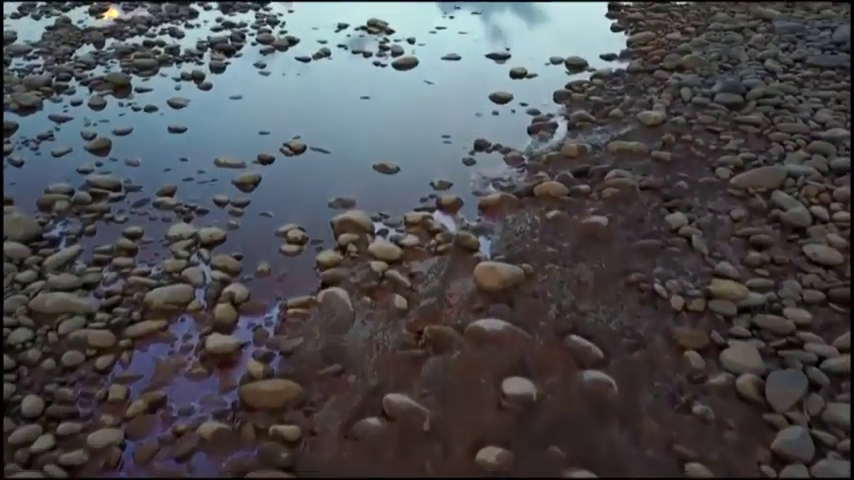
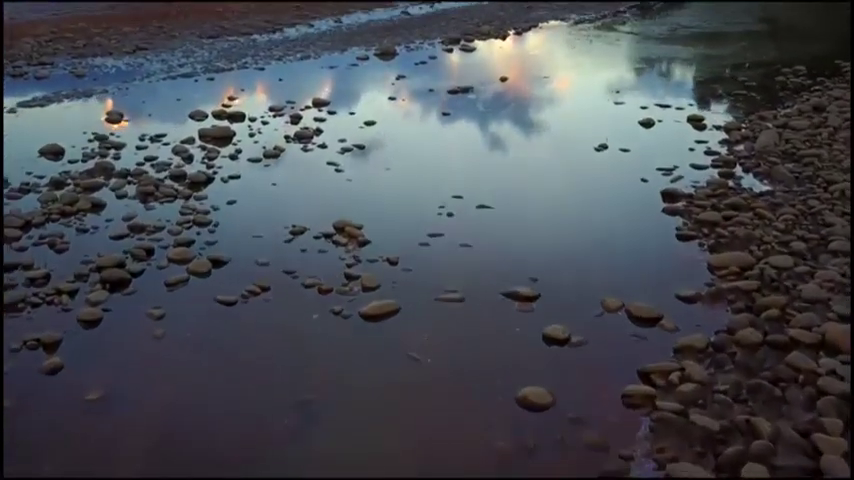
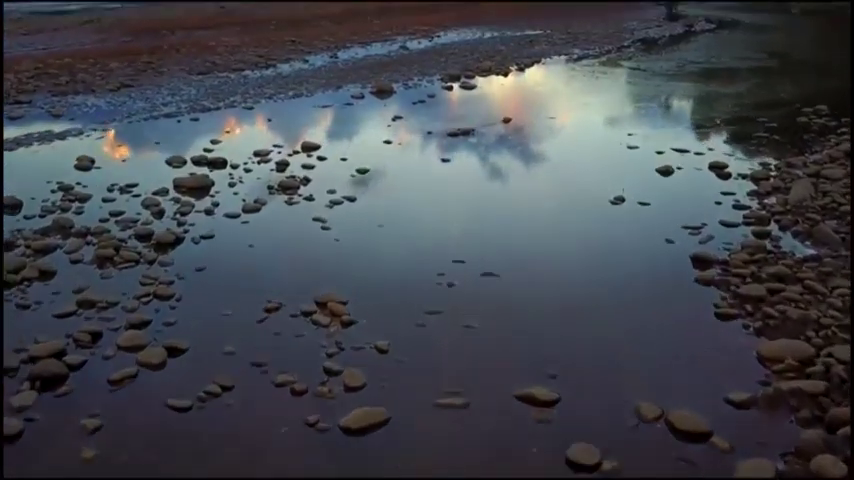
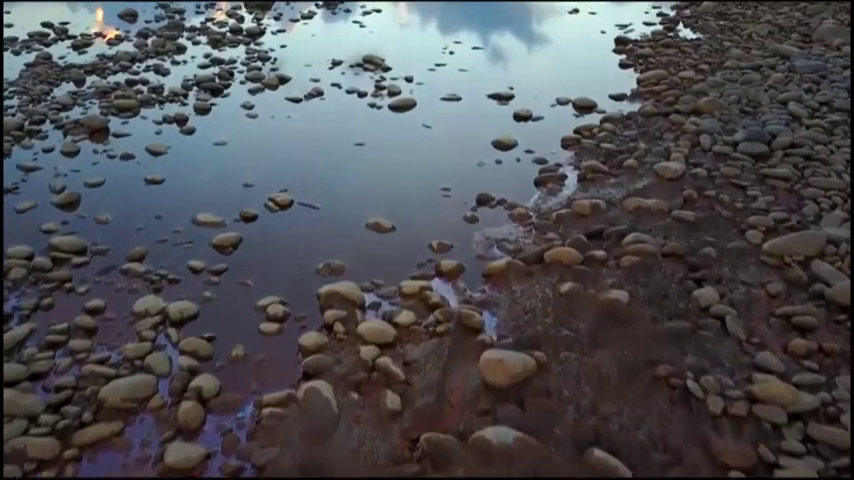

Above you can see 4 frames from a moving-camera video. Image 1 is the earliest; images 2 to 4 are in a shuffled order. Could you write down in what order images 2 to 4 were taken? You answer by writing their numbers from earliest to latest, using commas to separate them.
4, 2, 3
